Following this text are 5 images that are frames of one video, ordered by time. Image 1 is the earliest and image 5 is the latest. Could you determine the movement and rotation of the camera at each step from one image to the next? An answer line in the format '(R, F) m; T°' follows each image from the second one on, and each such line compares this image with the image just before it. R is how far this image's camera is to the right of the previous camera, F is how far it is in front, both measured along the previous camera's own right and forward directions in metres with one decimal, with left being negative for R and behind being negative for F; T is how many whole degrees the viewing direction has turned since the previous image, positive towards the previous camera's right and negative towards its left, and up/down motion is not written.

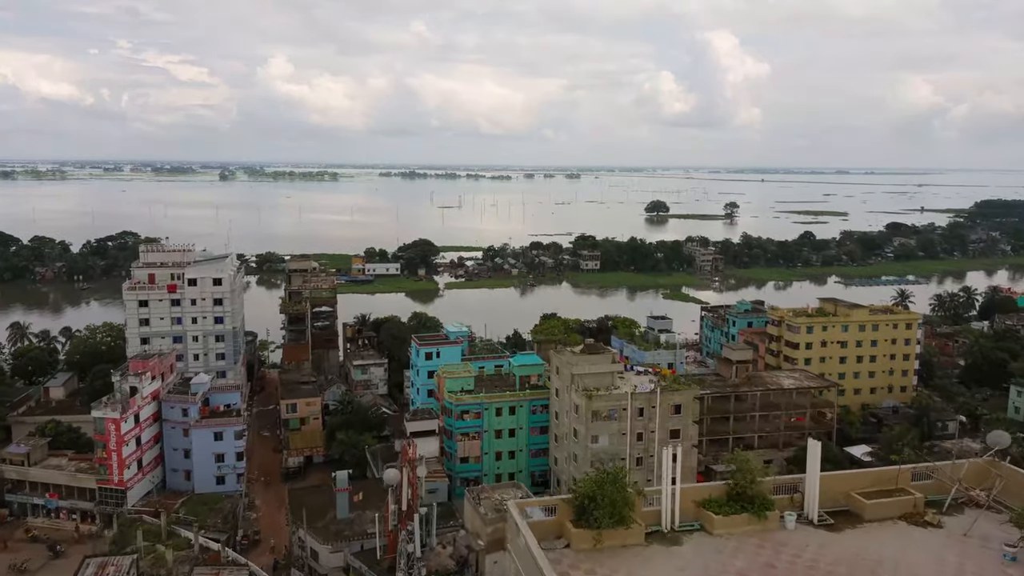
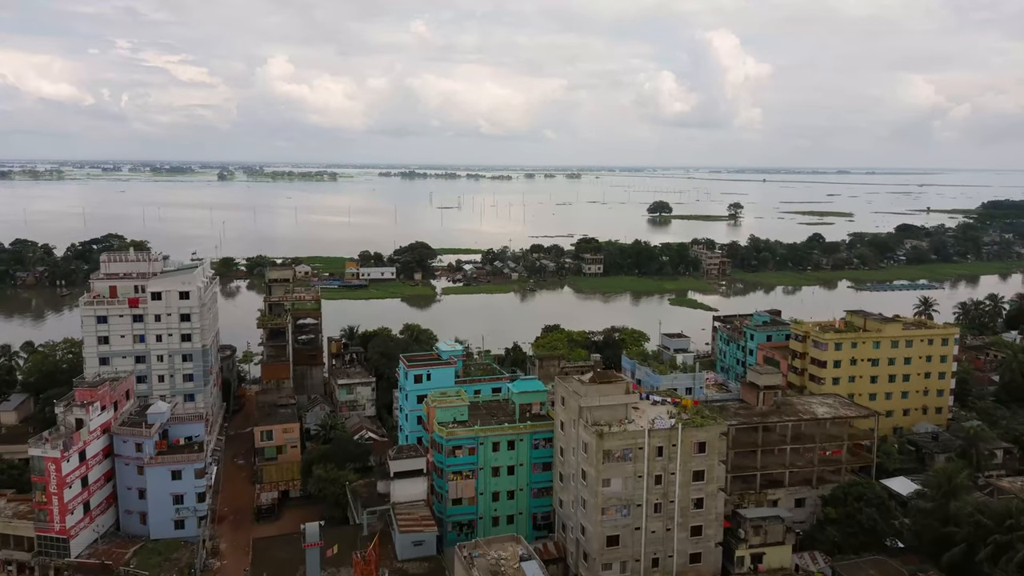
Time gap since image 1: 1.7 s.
(0.0, +3.6) m; 0°
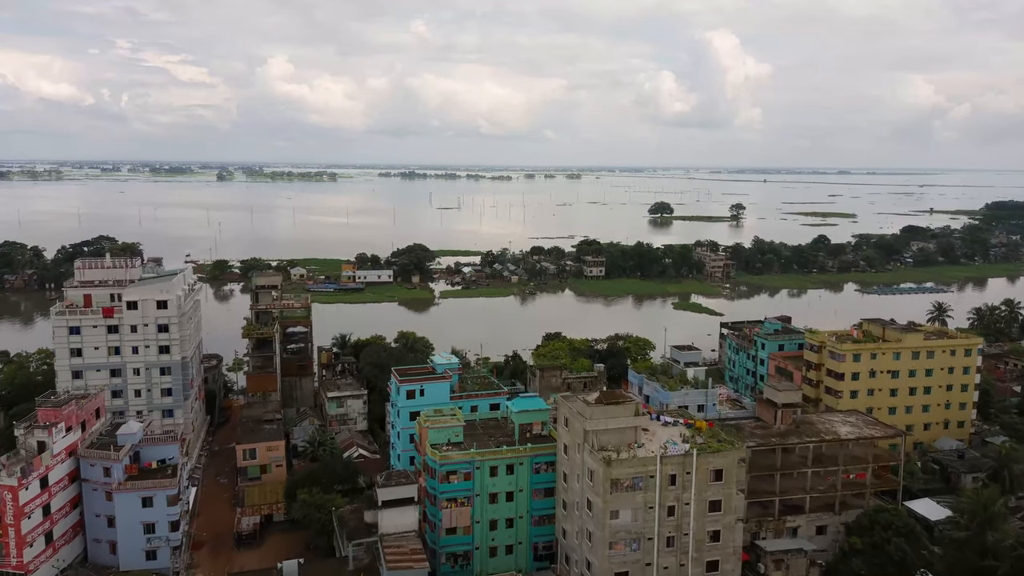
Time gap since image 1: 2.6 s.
(0.0, +2.0) m; 0°
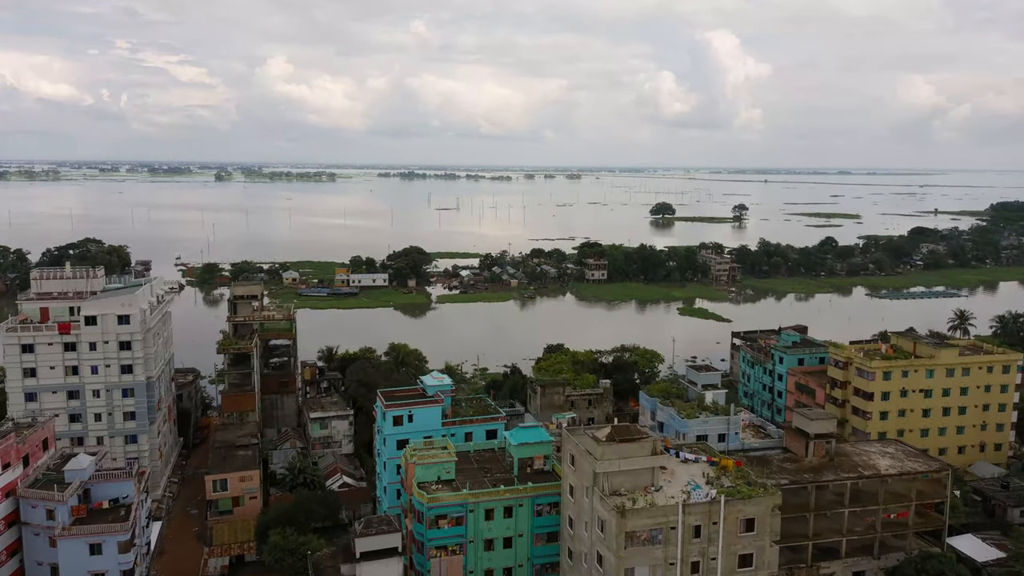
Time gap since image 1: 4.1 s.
(0.0, +2.9) m; 0°
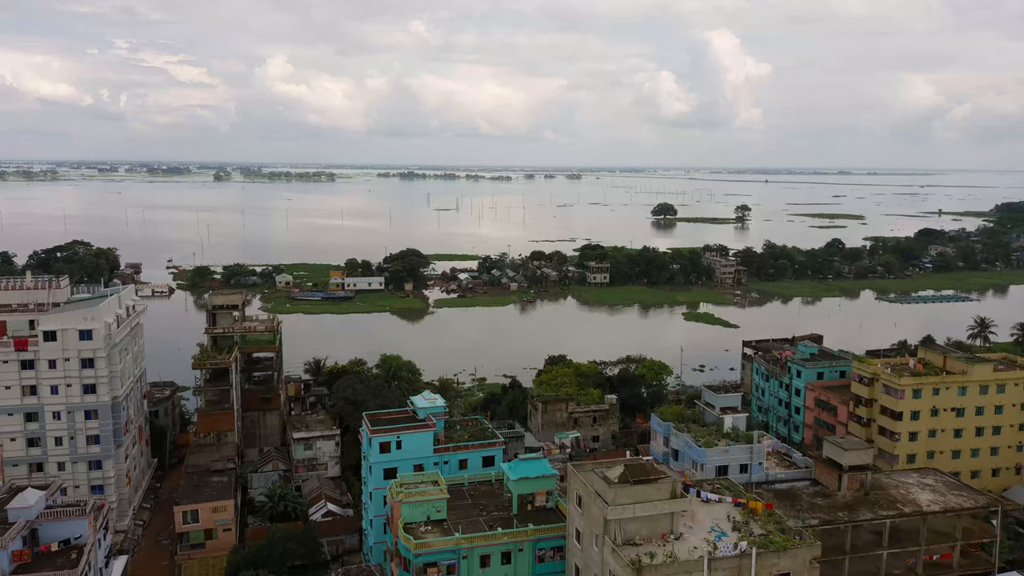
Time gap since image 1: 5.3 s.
(0.0, +2.4) m; 0°
